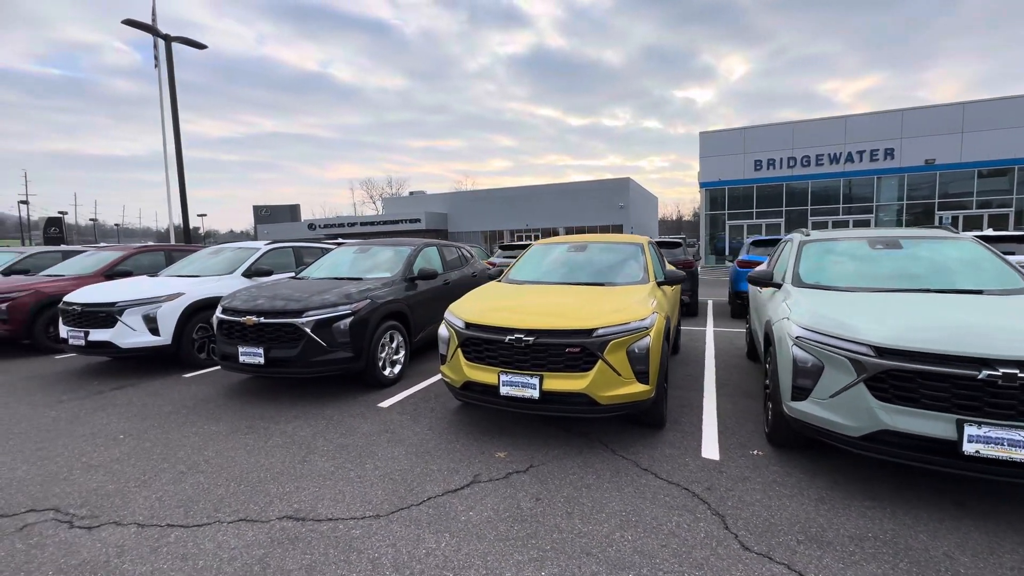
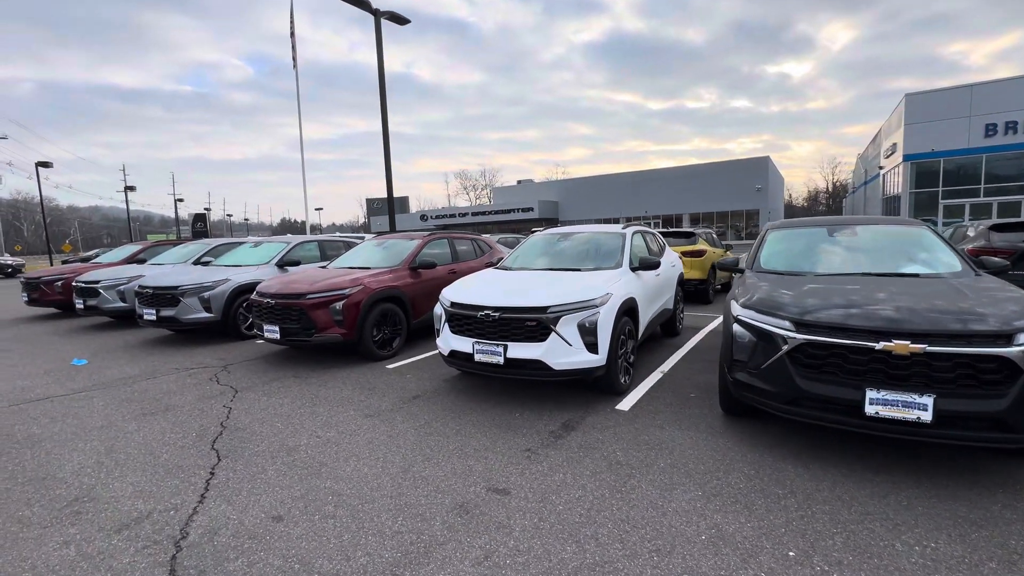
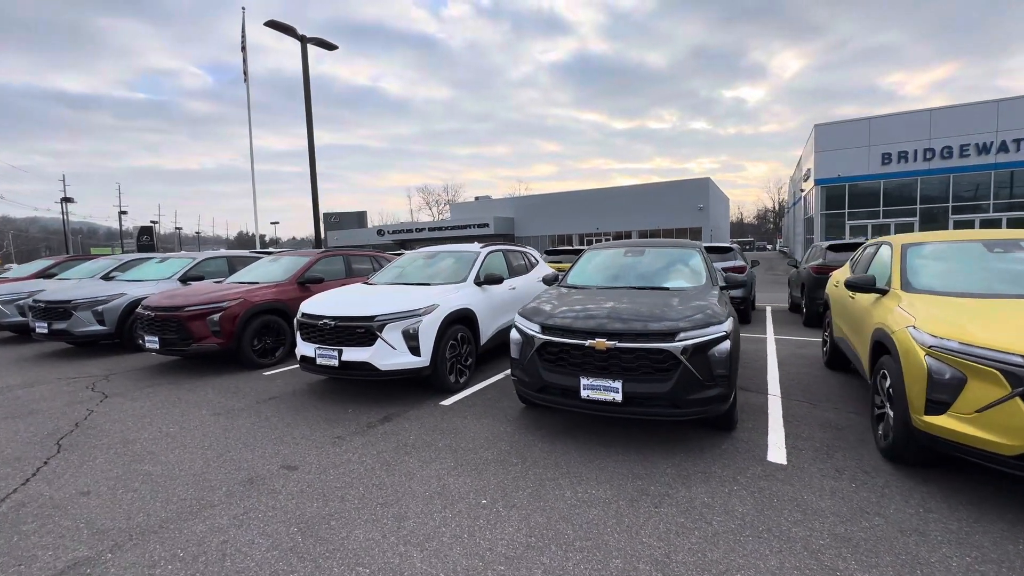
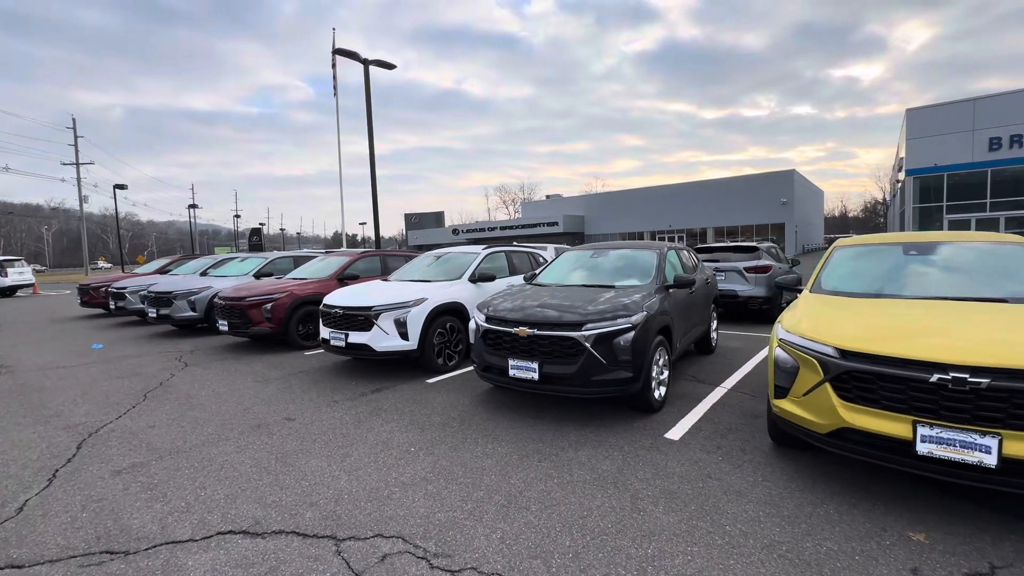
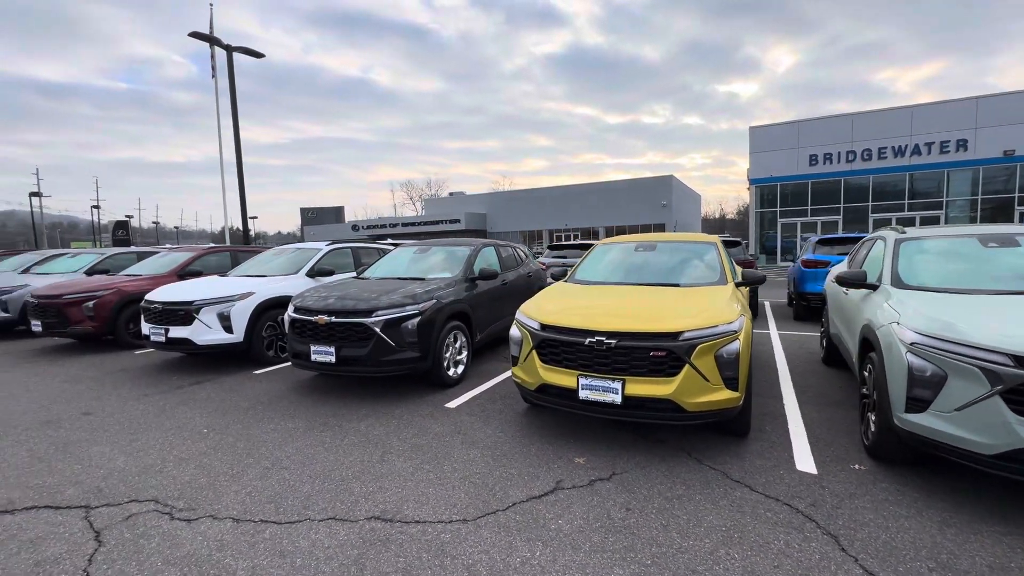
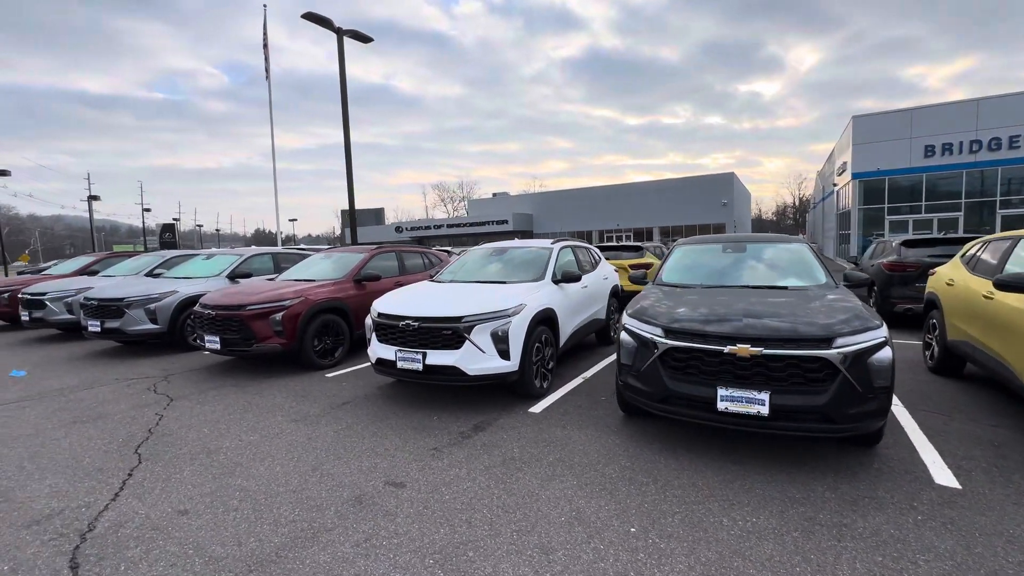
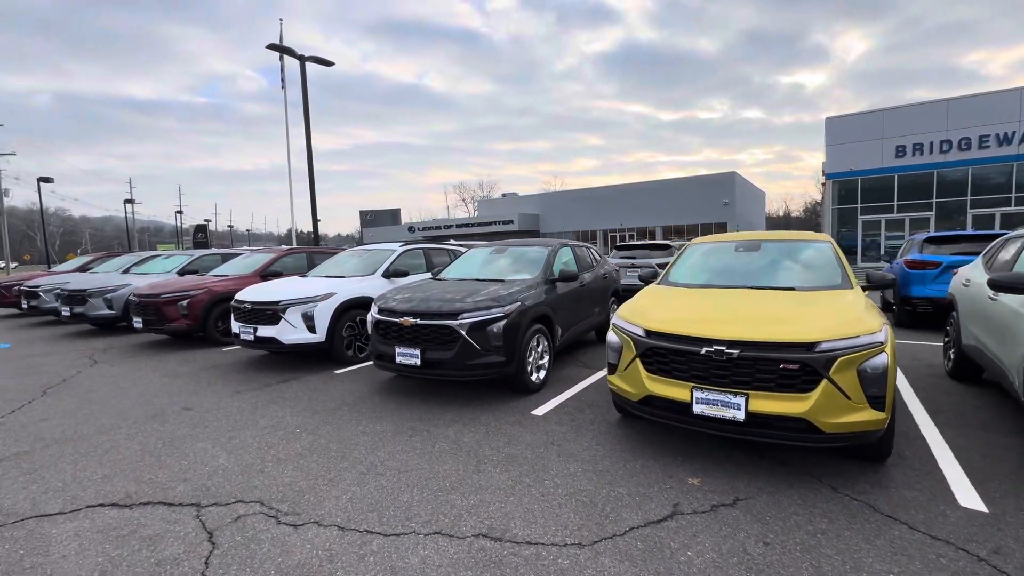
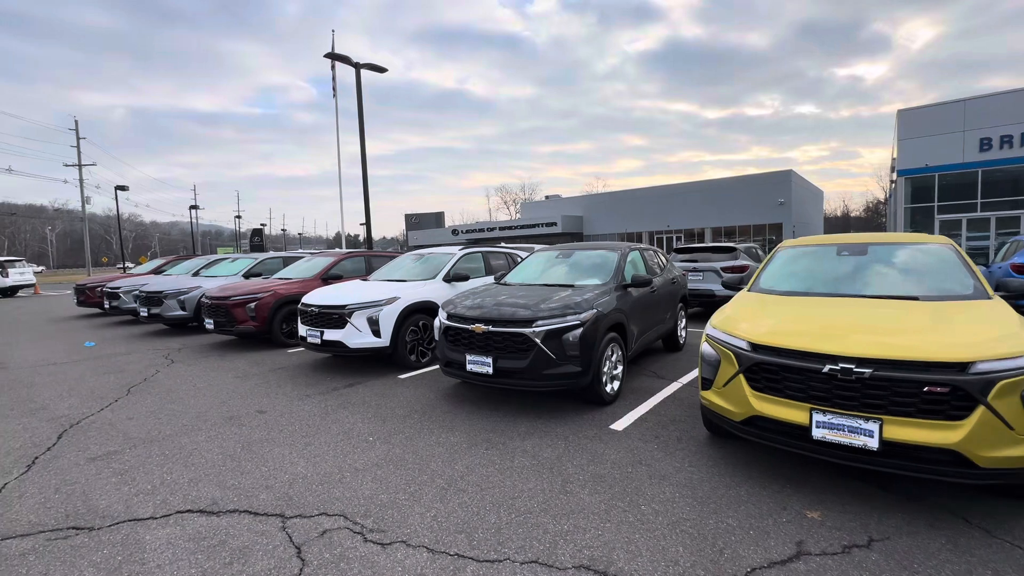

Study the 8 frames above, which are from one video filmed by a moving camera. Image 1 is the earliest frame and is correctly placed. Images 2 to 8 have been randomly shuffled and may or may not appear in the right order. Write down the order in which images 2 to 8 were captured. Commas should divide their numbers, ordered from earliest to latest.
5, 7, 8, 4, 3, 6, 2
